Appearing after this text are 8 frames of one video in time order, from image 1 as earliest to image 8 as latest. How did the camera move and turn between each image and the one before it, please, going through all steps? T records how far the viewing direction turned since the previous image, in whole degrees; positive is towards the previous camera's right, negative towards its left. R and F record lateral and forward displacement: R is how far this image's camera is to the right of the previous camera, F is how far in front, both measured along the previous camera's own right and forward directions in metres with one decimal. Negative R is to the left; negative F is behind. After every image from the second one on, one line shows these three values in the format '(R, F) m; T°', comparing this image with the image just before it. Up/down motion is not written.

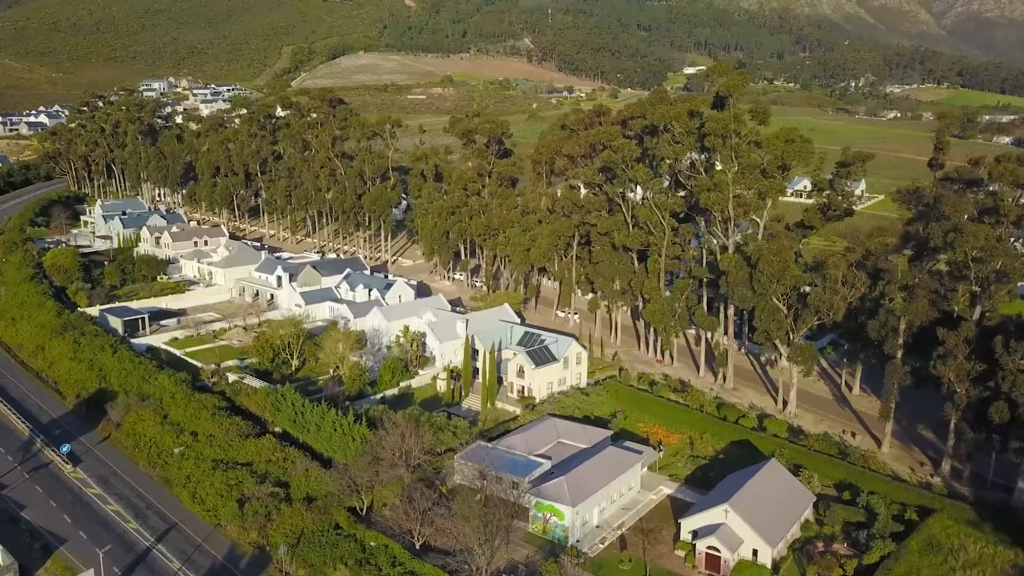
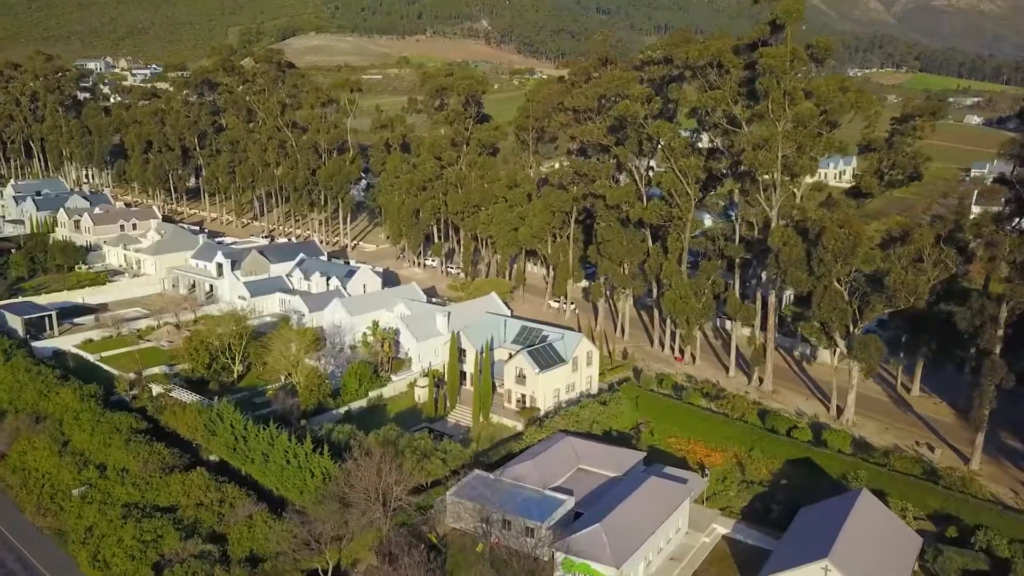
(-2.5, +13.0) m; +3°
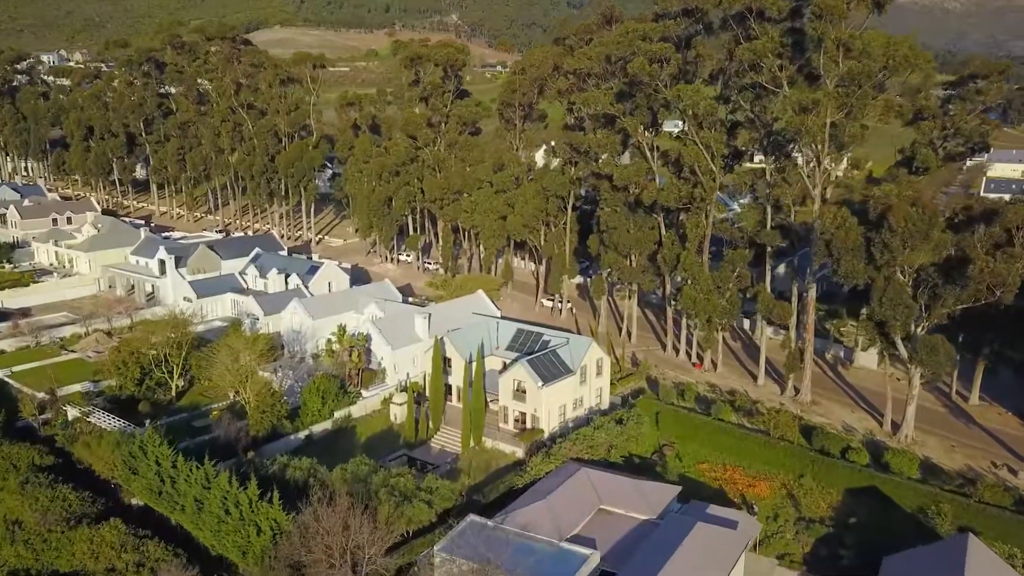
(-1.2, +9.3) m; +2°
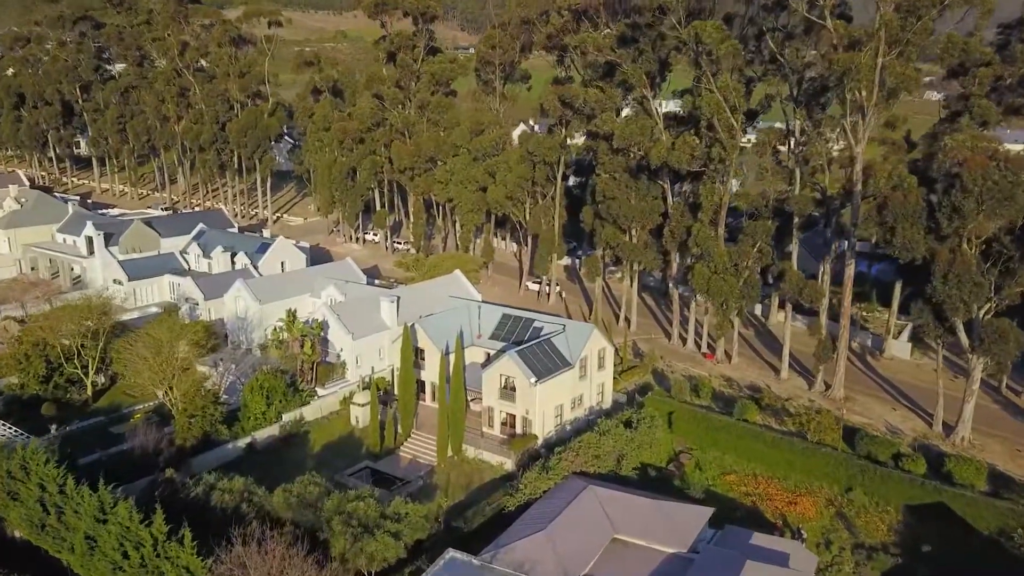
(-0.6, +7.7) m; +2°
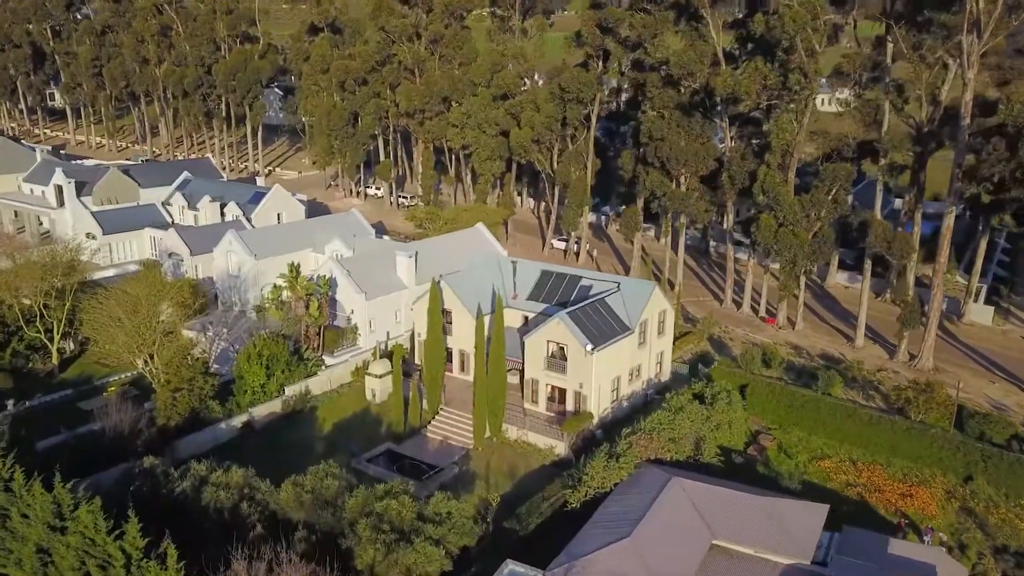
(-2.2, +6.1) m; +1°
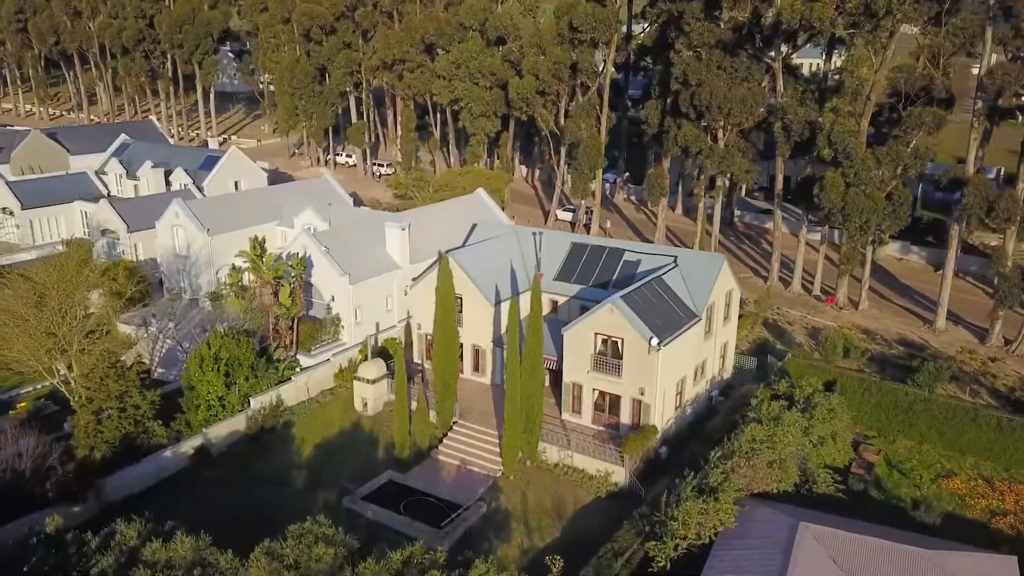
(-2.0, +7.2) m; +3°
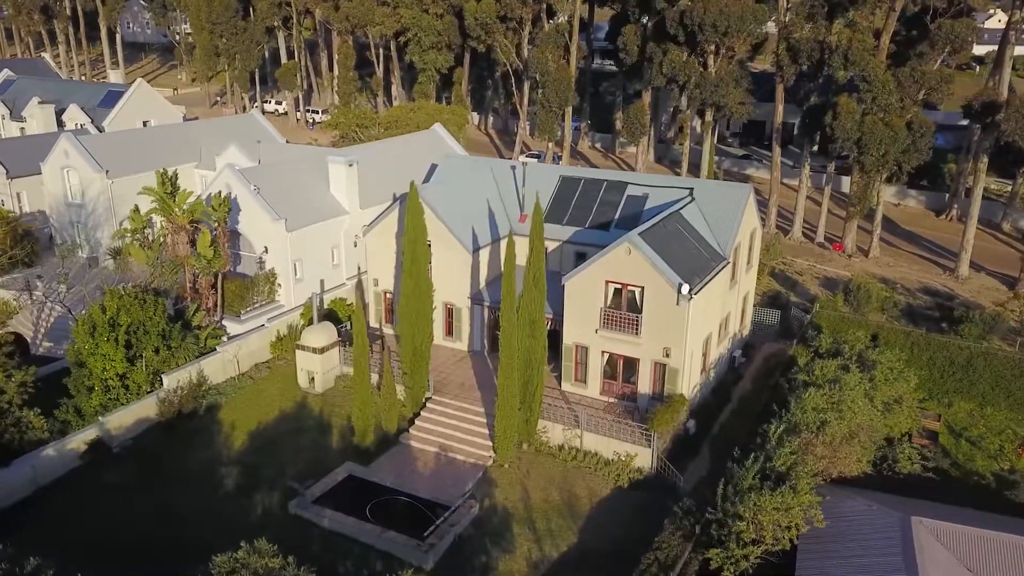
(-1.1, +5.0) m; +4°
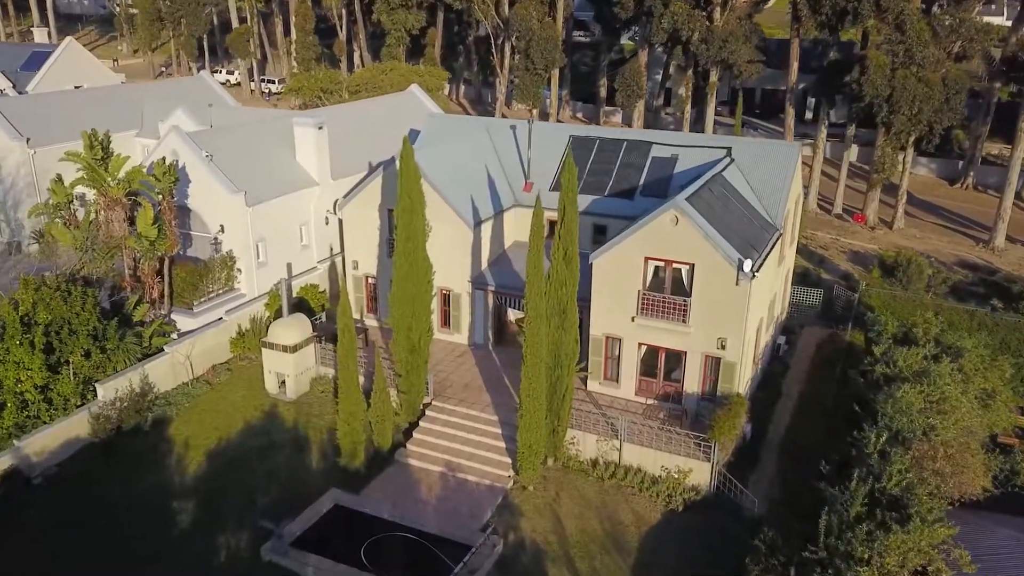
(-1.1, +3.4) m; +3°
